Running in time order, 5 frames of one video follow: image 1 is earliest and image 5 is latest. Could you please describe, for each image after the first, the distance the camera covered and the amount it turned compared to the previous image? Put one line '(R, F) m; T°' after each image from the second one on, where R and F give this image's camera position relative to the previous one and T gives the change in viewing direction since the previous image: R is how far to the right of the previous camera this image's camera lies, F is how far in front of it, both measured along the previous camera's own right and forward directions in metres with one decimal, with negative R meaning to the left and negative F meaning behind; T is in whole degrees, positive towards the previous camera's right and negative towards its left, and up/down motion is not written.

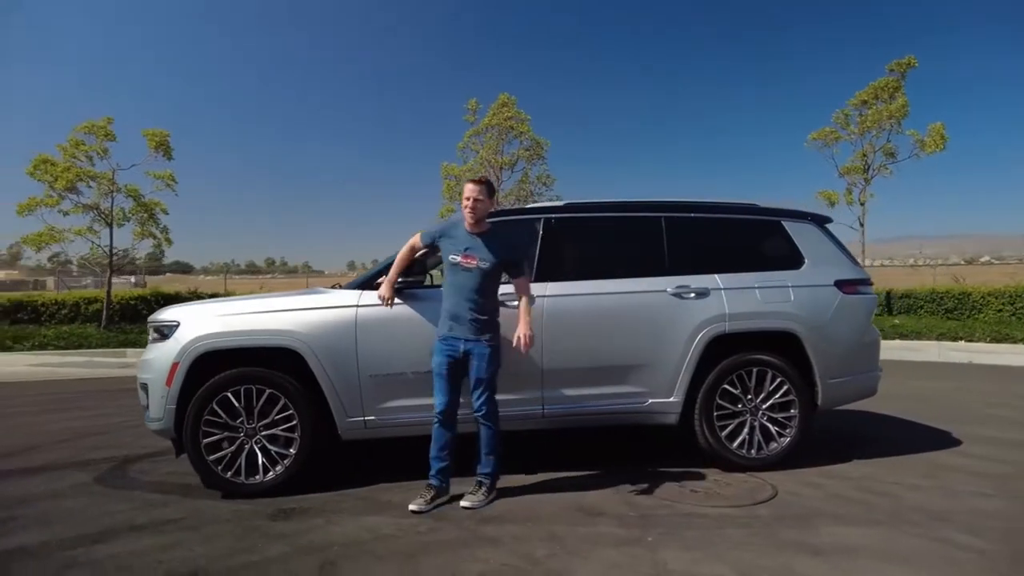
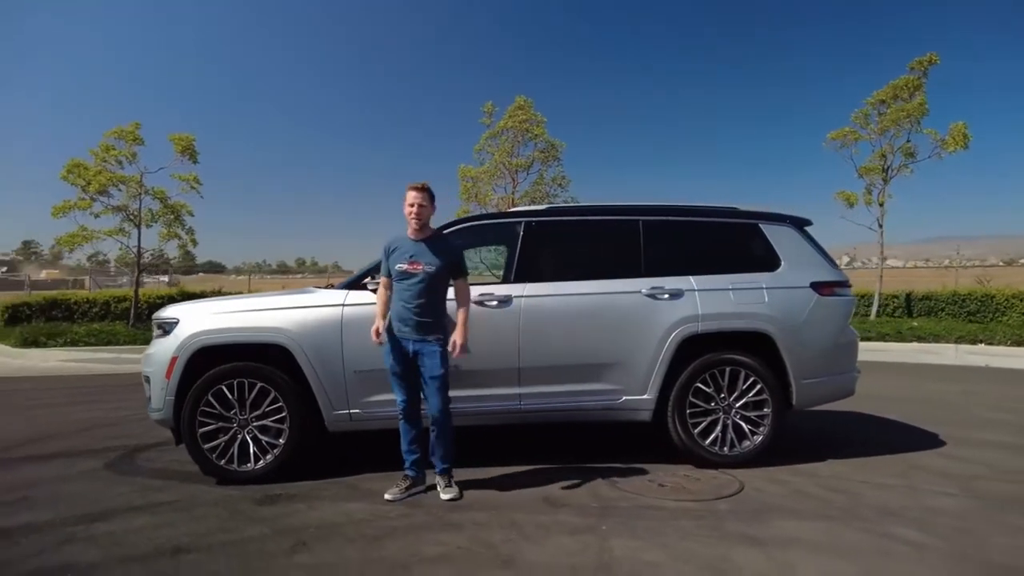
(+0.3, -0.2) m; -2°
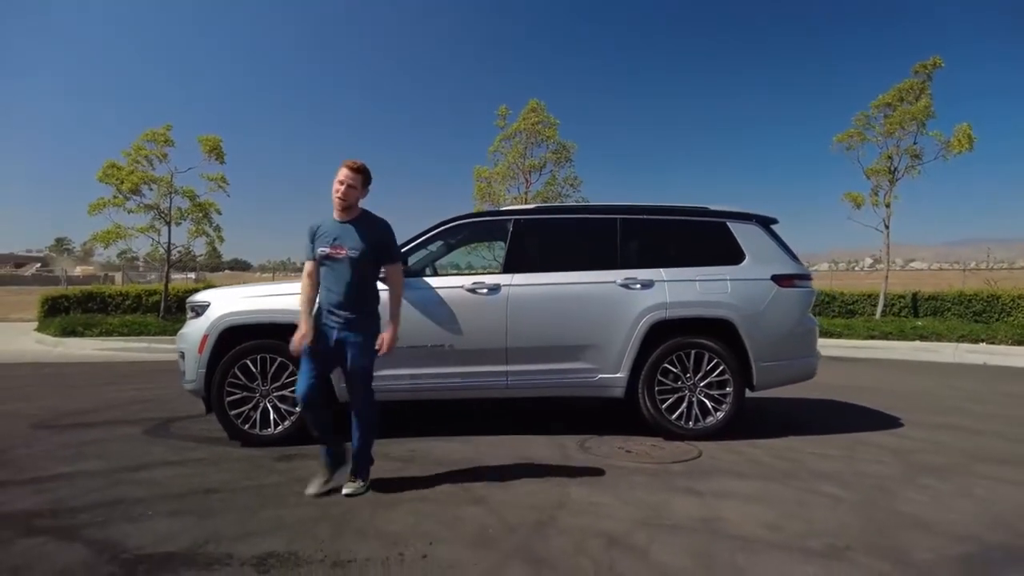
(+0.3, -0.6) m; -2°
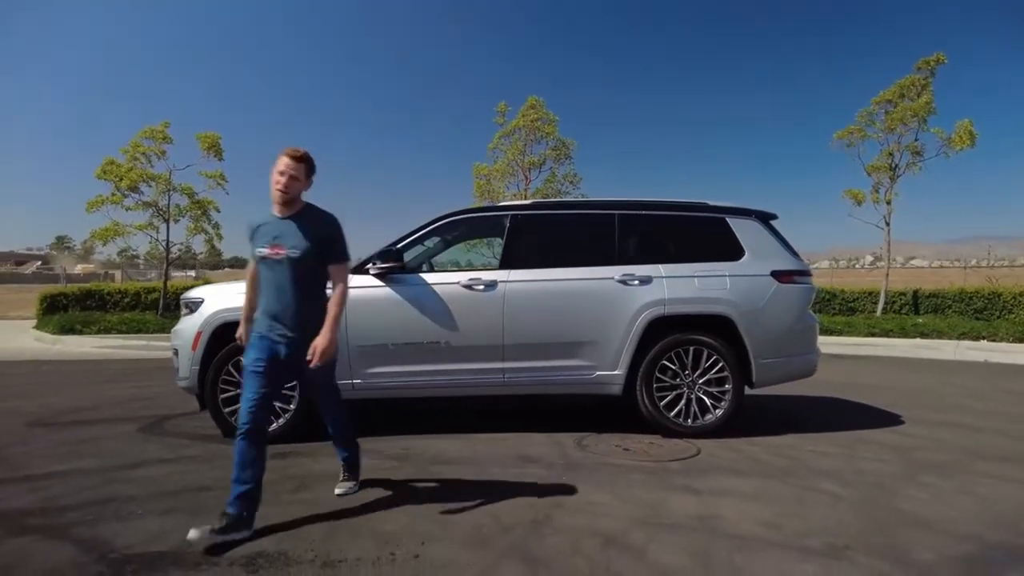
(0.0, +0.1) m; 0°
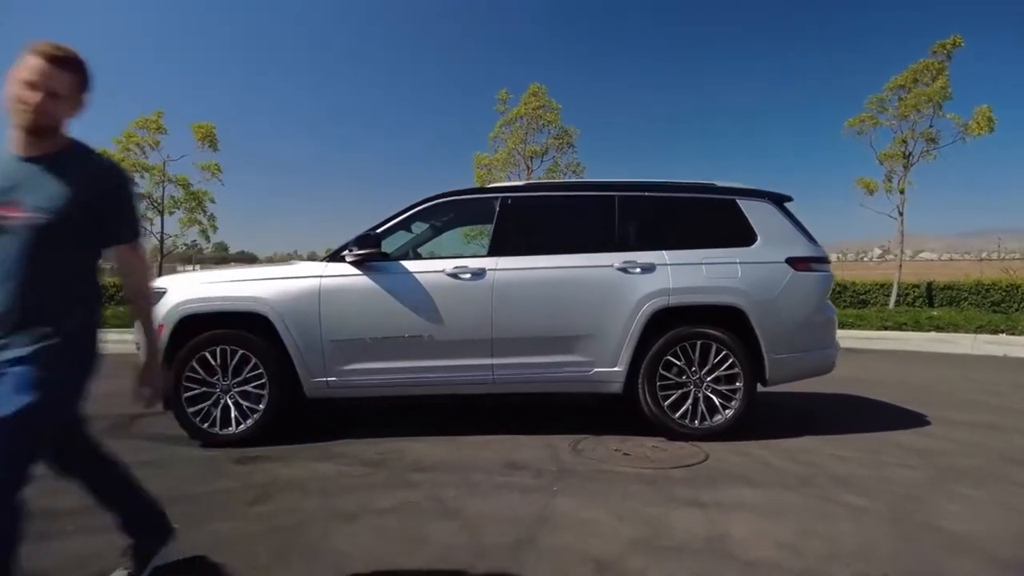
(+0.1, +0.5) m; -1°
